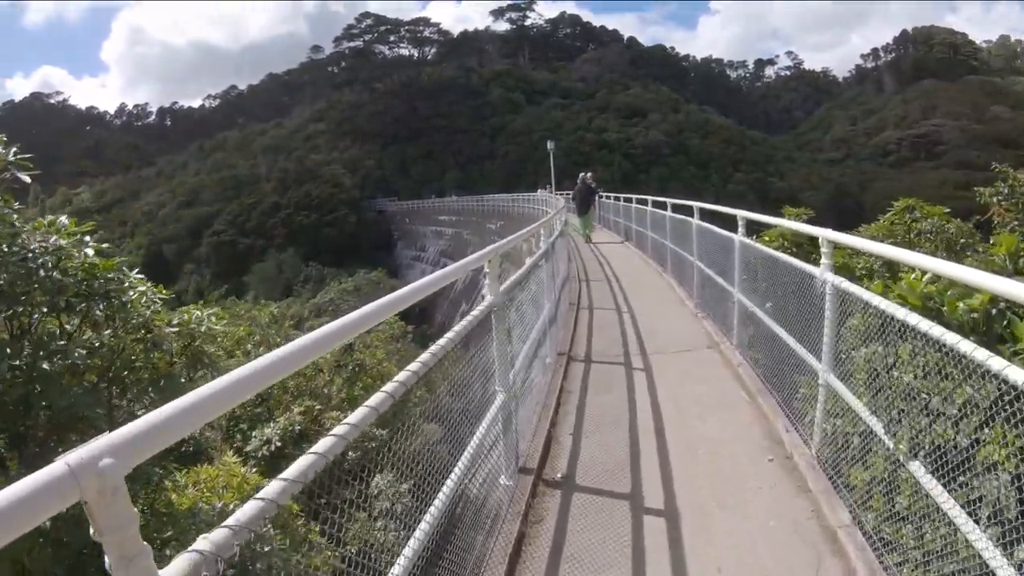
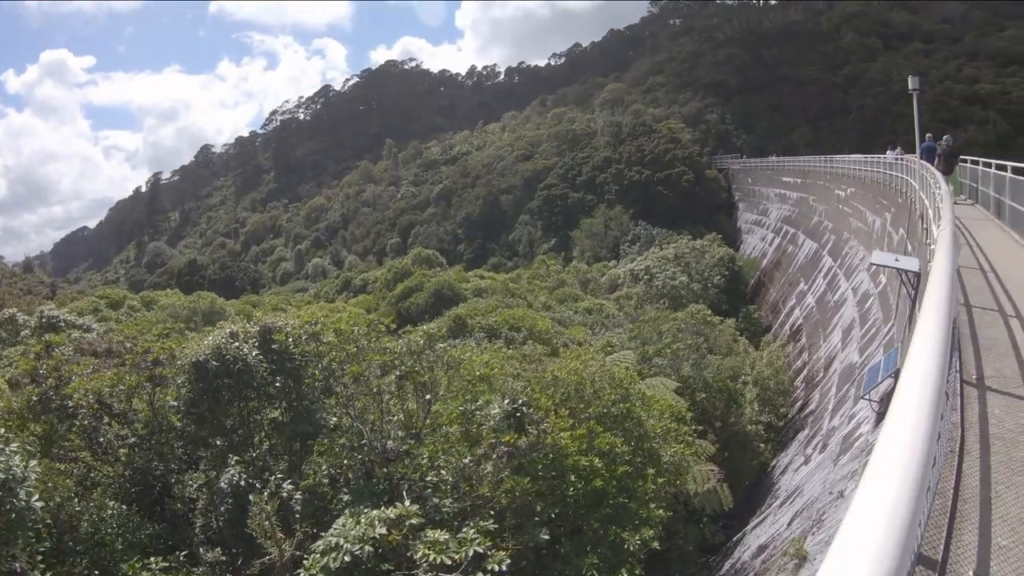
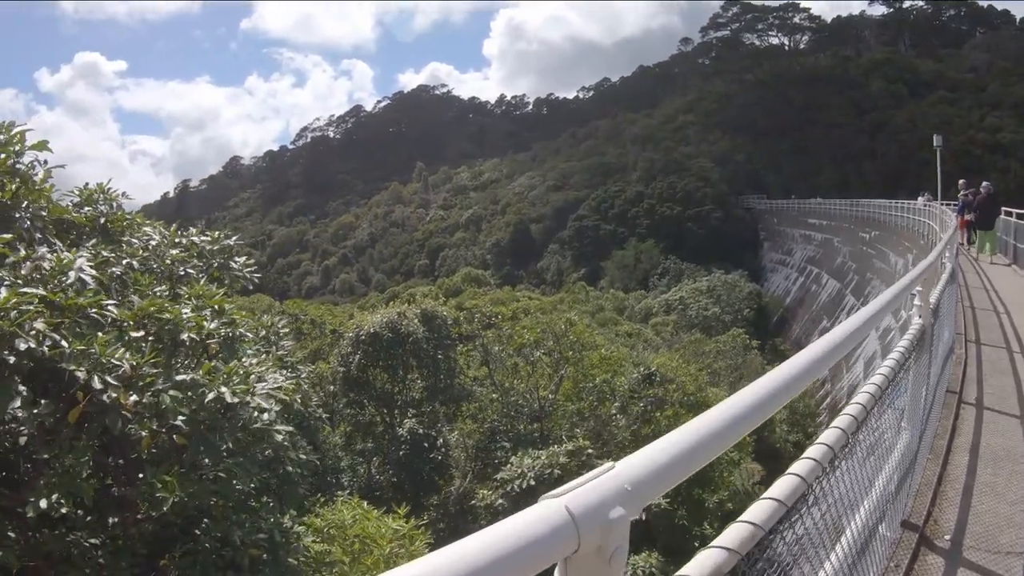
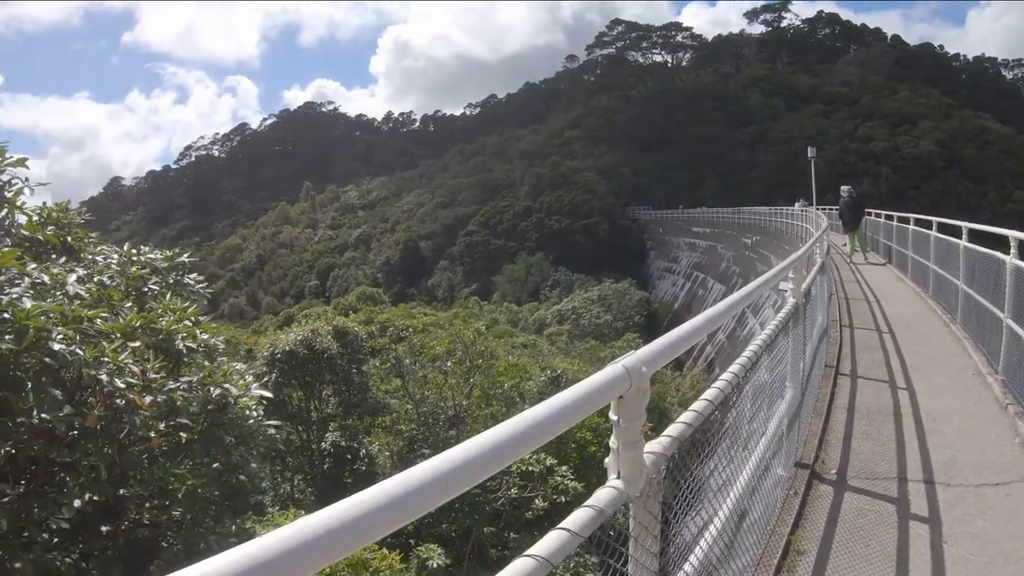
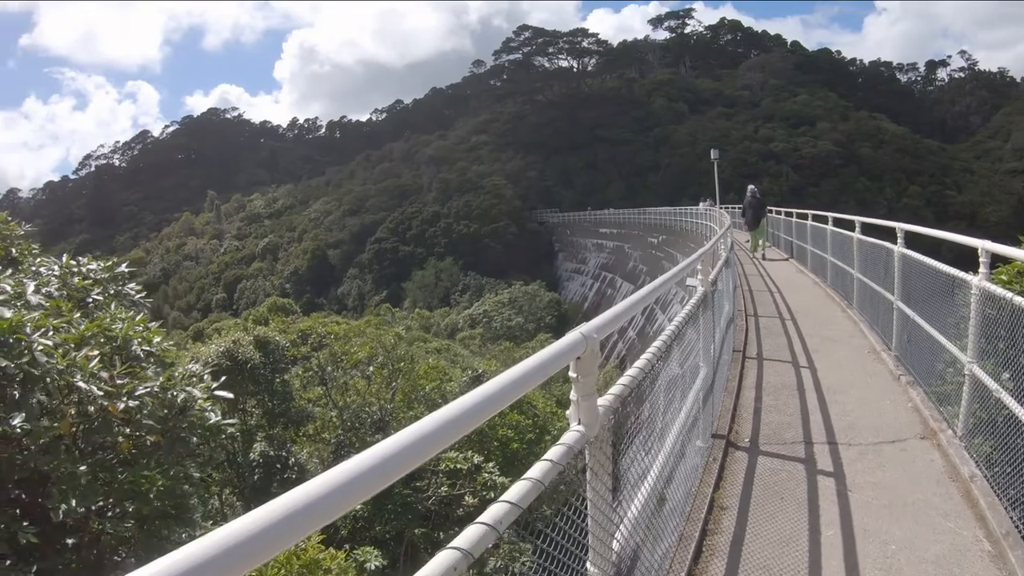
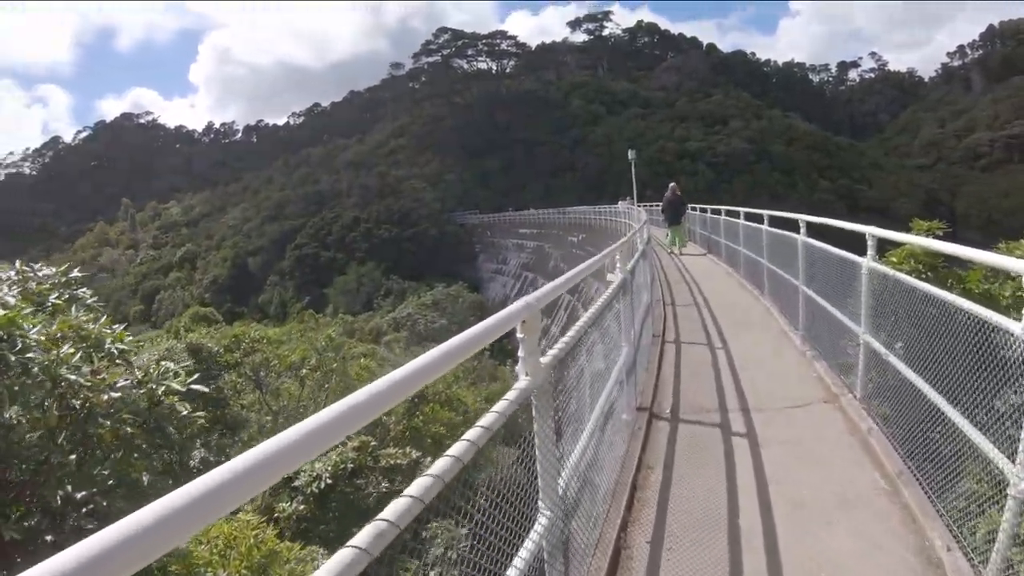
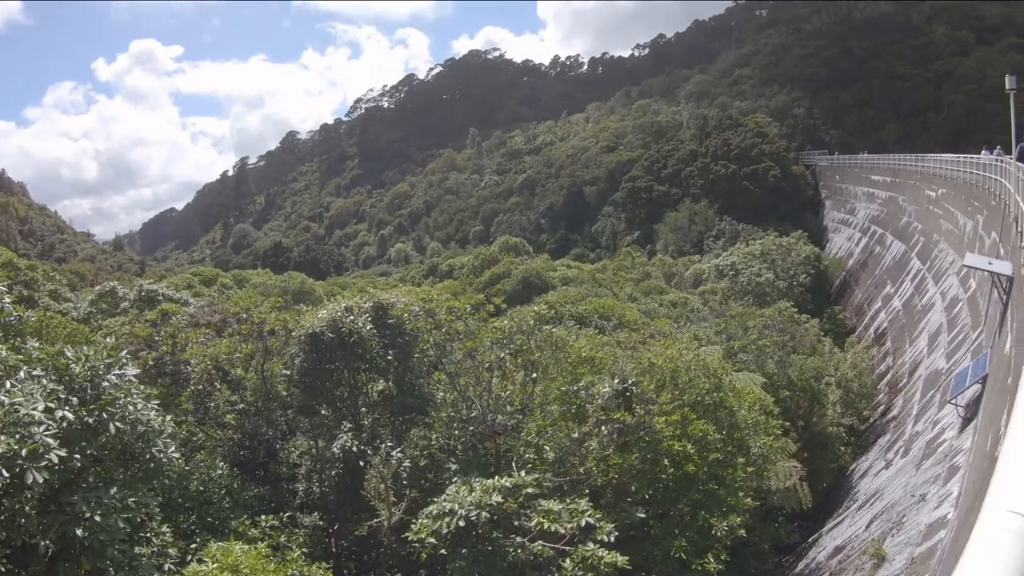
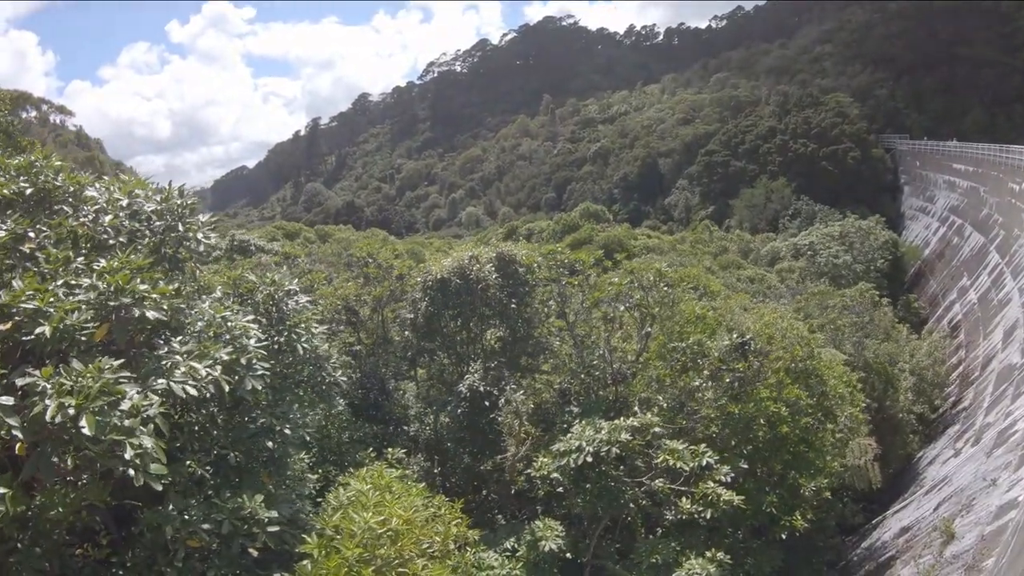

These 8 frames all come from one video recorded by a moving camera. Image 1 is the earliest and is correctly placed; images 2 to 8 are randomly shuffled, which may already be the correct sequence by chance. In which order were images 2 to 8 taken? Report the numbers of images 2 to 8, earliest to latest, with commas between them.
6, 5, 4, 3, 8, 7, 2
